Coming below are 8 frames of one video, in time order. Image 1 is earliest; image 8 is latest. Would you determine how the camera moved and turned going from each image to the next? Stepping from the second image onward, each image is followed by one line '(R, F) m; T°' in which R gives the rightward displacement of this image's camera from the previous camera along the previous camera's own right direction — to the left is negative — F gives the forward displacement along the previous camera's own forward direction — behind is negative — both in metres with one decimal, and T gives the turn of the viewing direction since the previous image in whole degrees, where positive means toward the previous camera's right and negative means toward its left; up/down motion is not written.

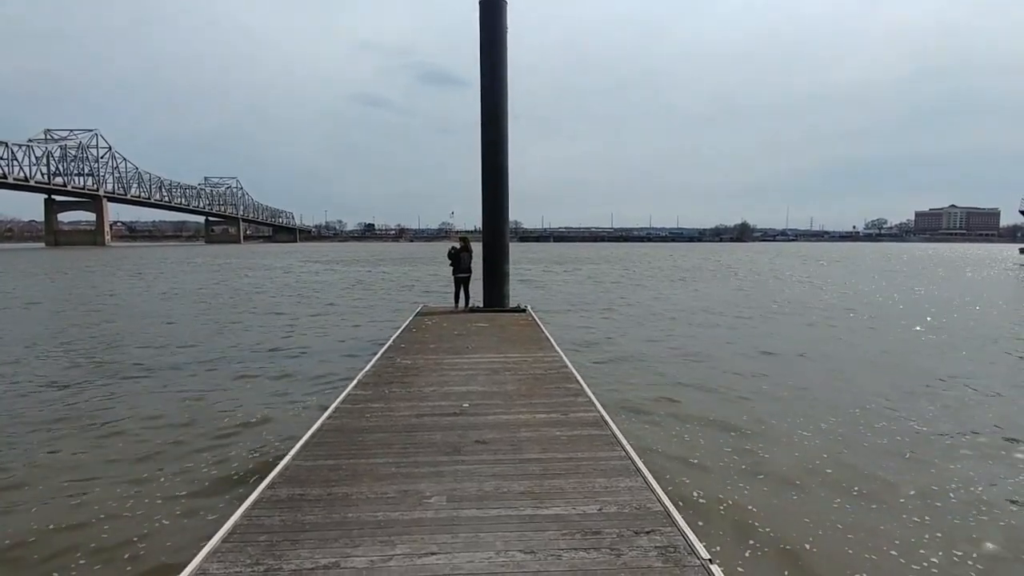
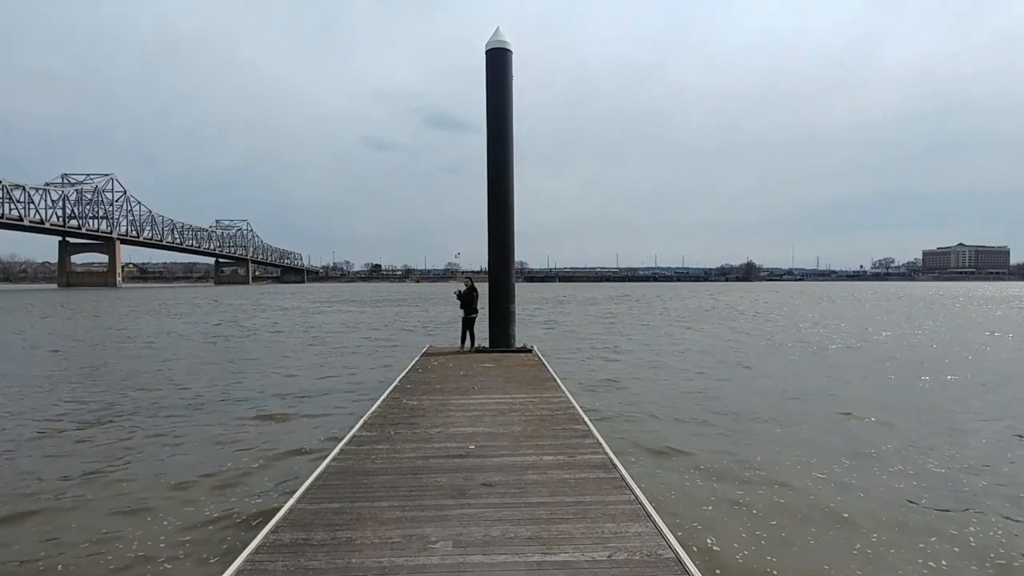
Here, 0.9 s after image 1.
(0.0, 0.0) m; -1°
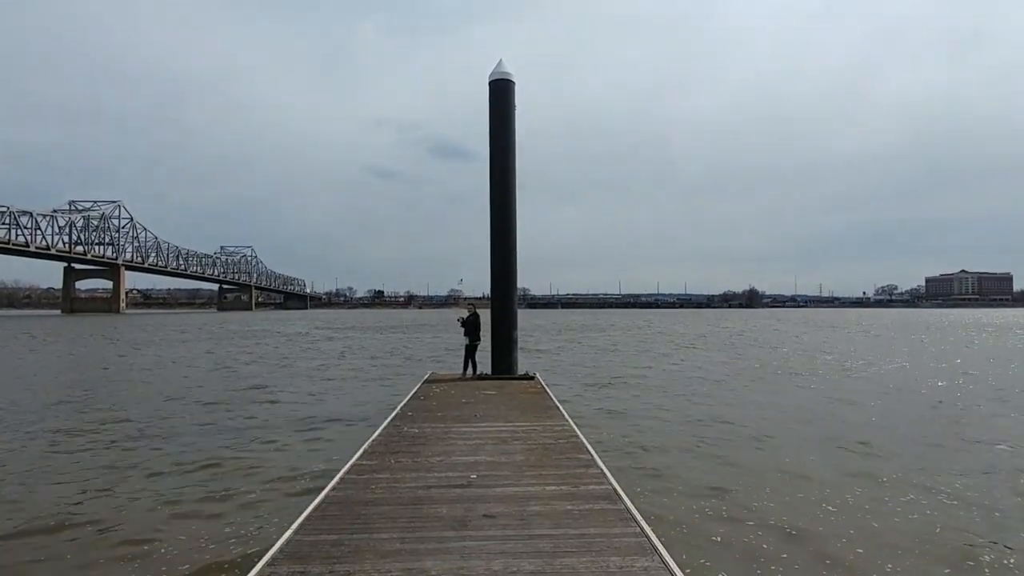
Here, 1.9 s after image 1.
(0.0, +0.1) m; 0°
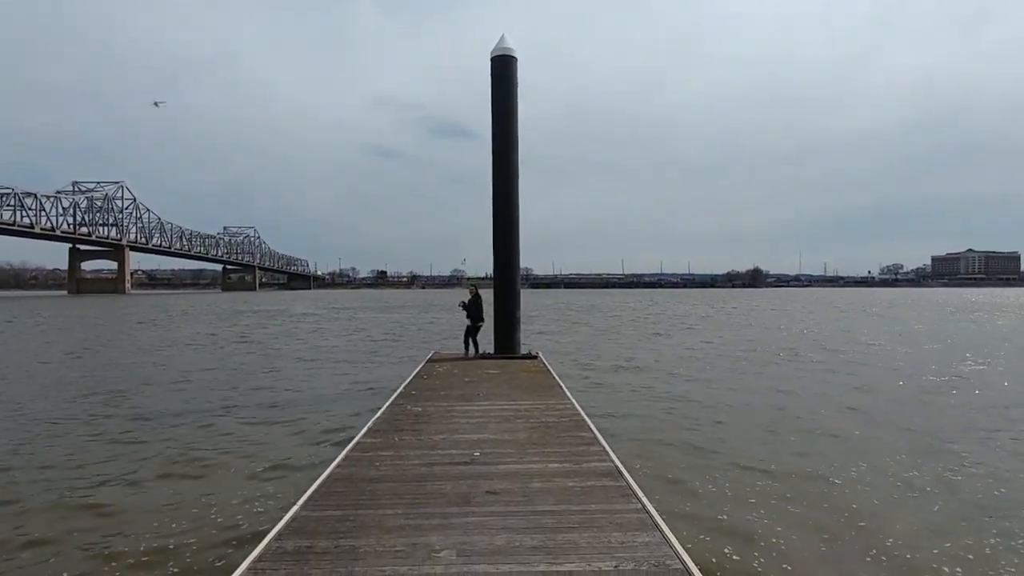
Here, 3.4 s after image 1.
(0.0, 0.0) m; 0°
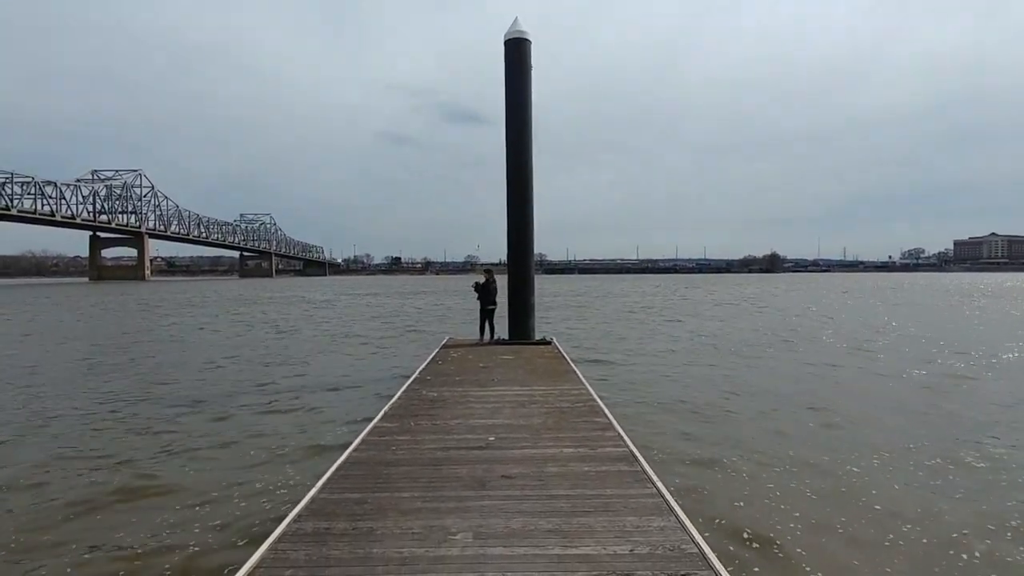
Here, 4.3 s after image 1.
(0.0, 0.0) m; -1°
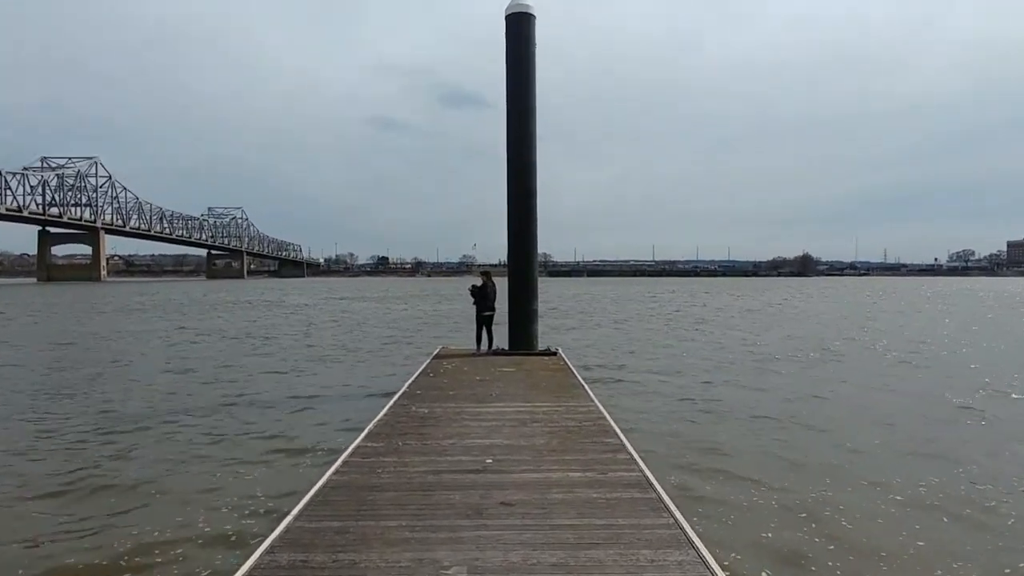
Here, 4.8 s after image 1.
(-0.1, +0.8) m; +1°
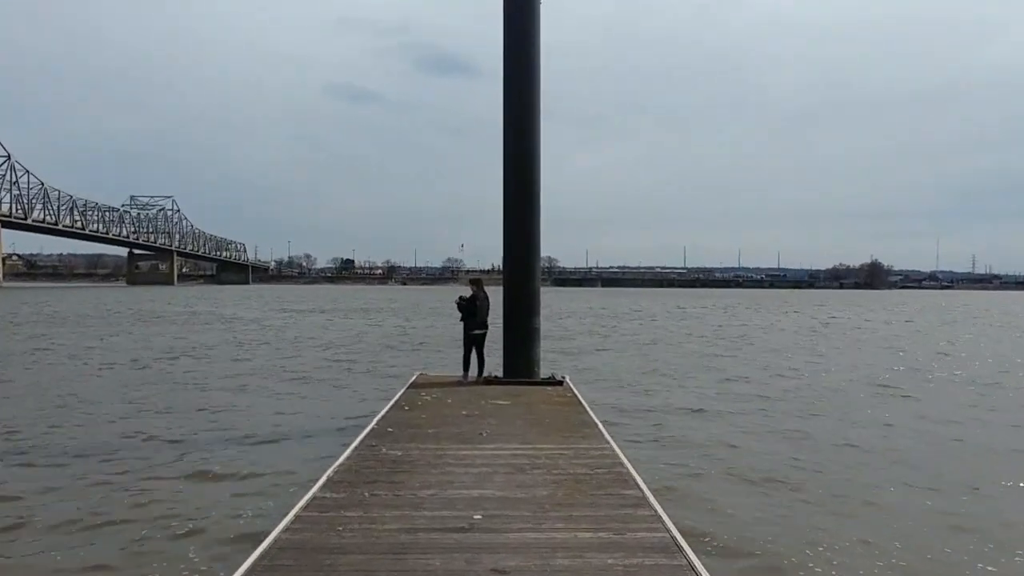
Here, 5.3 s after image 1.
(-0.1, +1.4) m; +2°
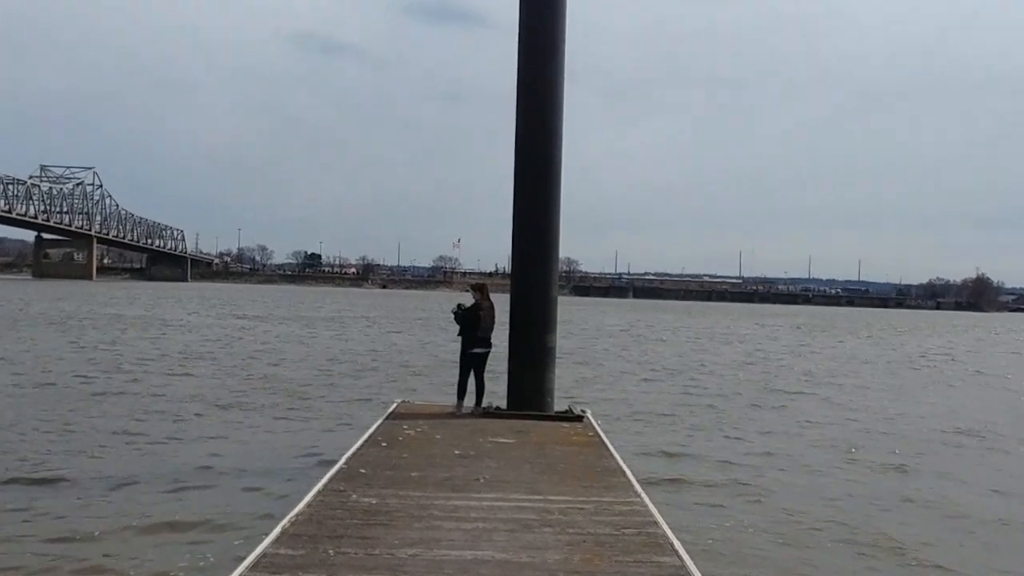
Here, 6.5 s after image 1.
(-0.2, +1.2) m; +2°
